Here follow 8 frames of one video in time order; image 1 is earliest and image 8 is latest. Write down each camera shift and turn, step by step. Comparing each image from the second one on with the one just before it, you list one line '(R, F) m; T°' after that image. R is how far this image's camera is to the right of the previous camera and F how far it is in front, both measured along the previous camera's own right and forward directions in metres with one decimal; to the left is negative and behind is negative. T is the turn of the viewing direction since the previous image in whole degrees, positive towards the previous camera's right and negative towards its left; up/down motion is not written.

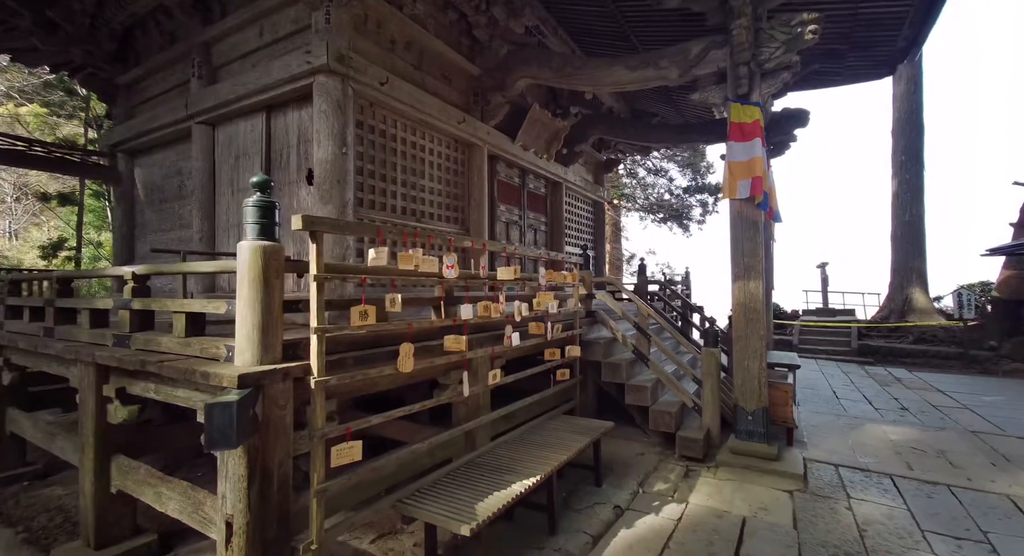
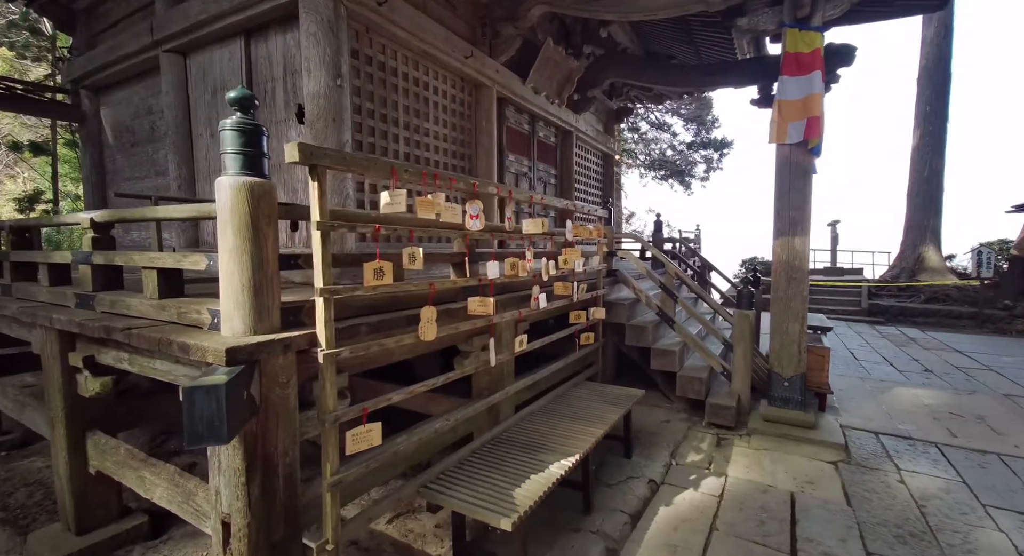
(-0.3, +0.6) m; +1°
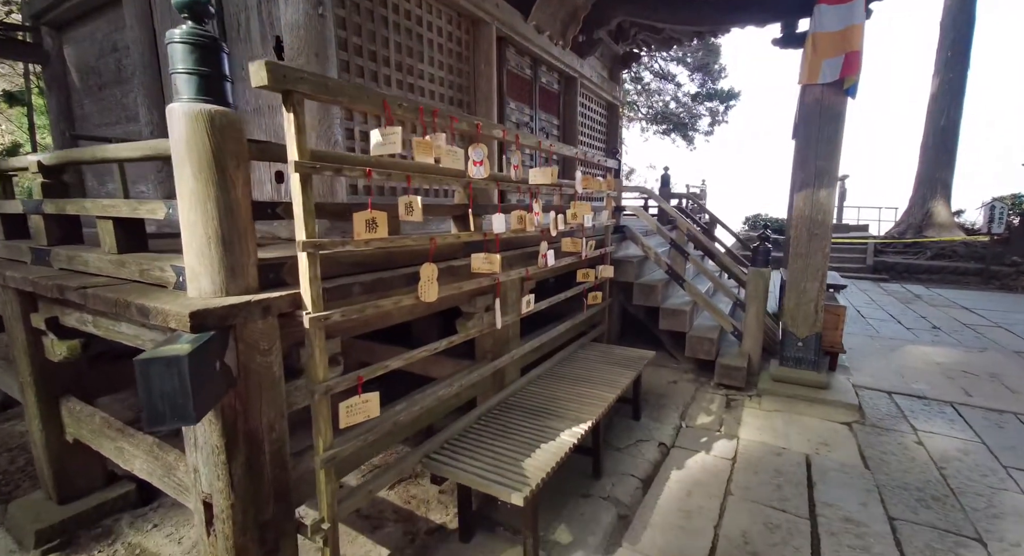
(-0.1, +0.3) m; +1°
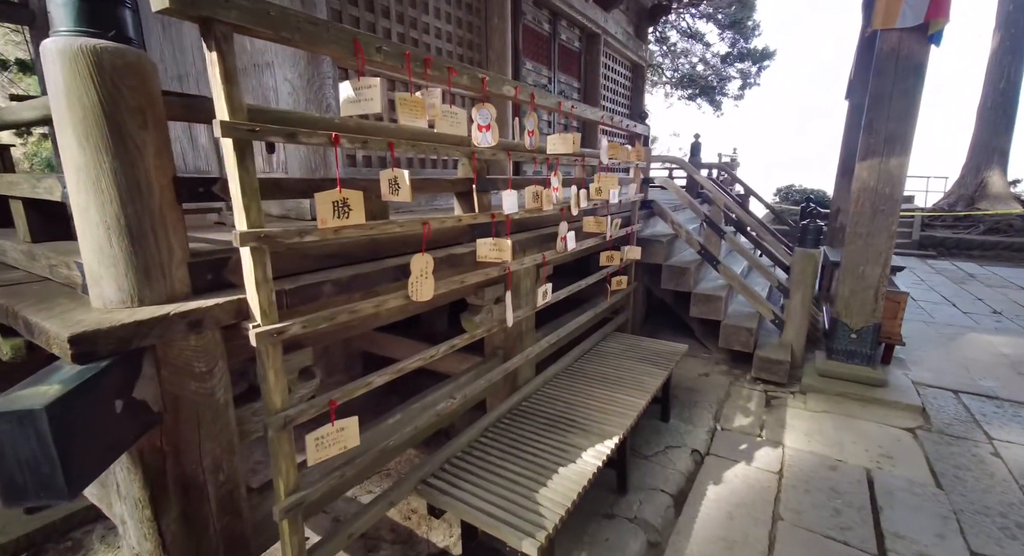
(0.0, +0.5) m; -2°
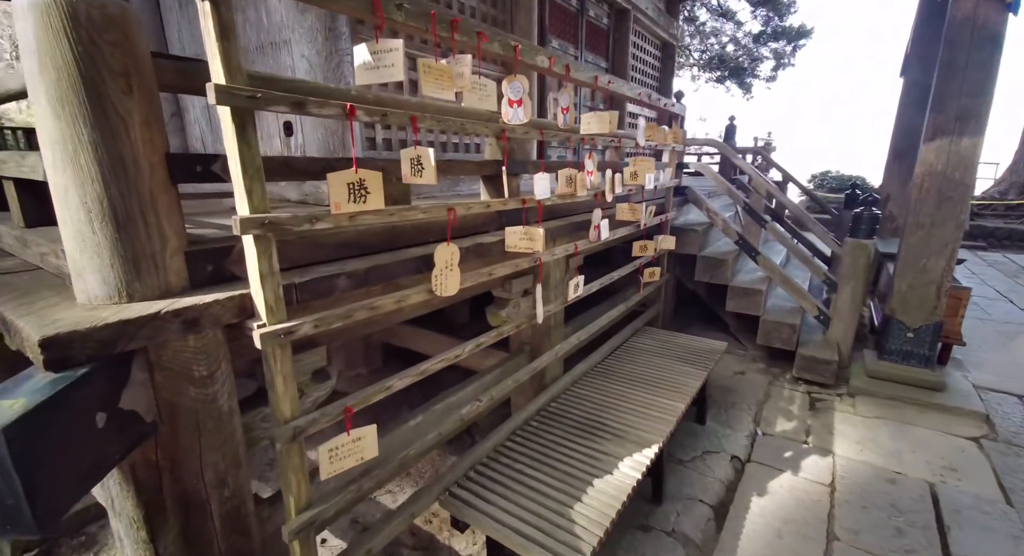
(-0.1, +0.2) m; -2°
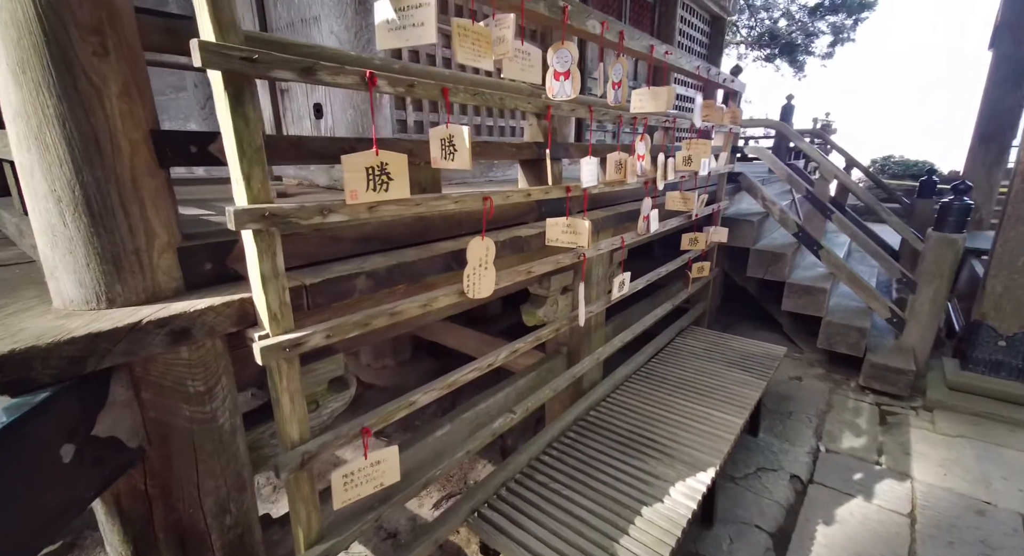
(0.0, +0.3) m; -4°
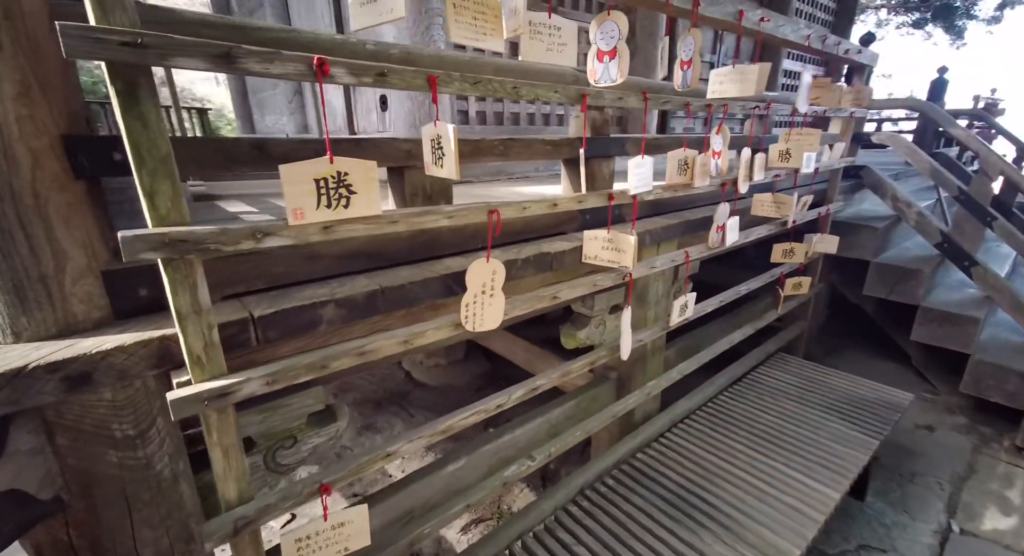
(+0.2, +0.3) m; -11°
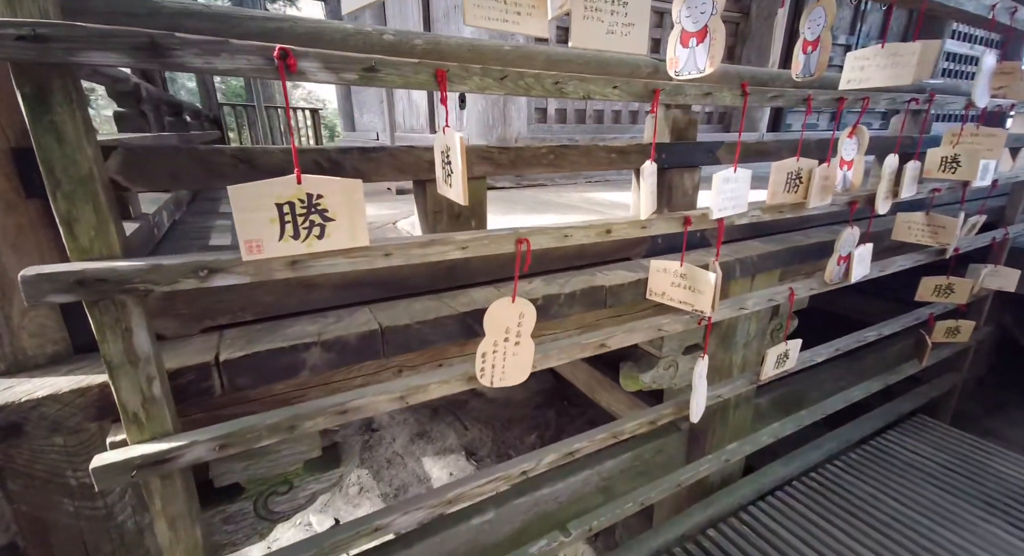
(+0.1, +0.3) m; -11°
